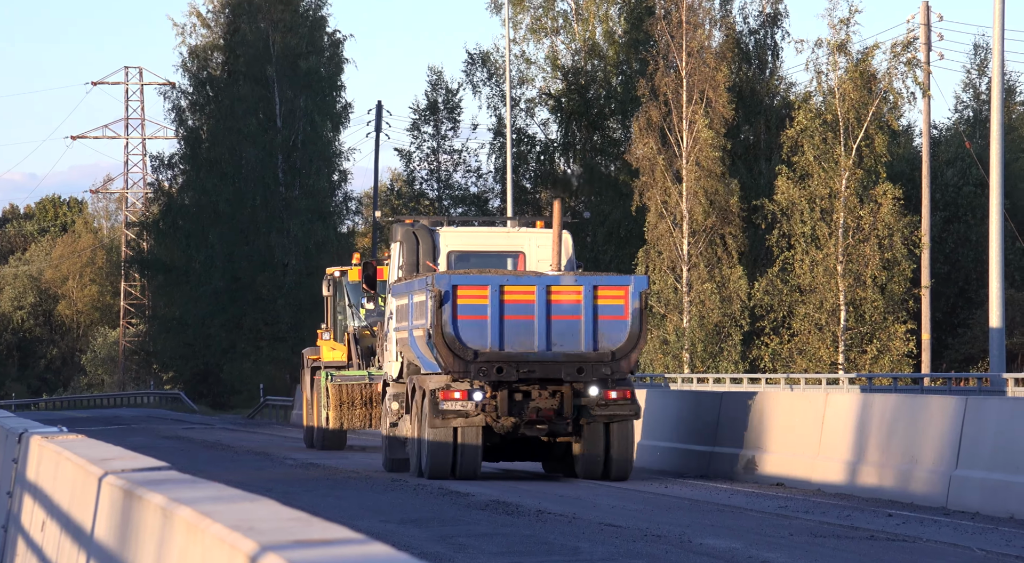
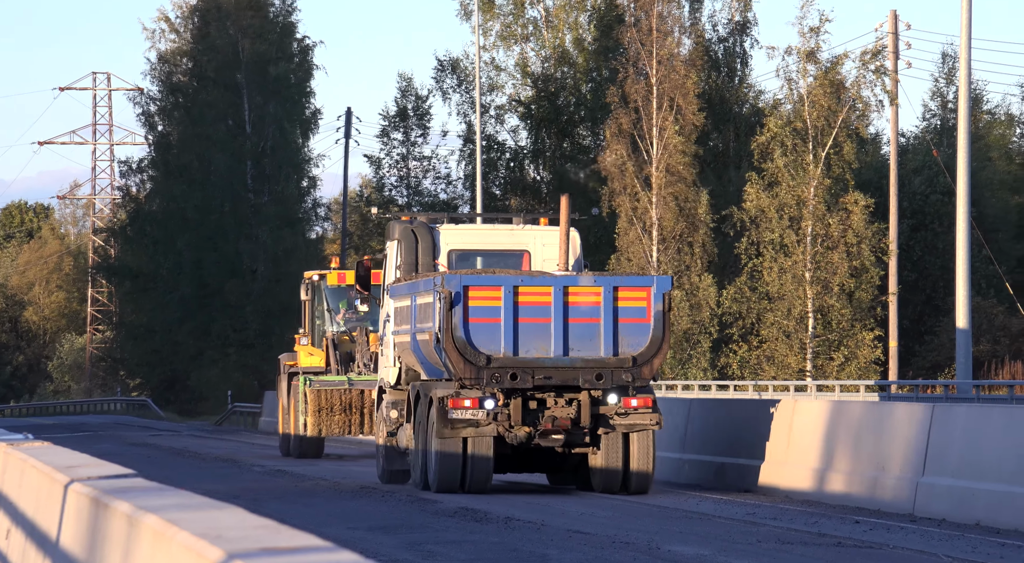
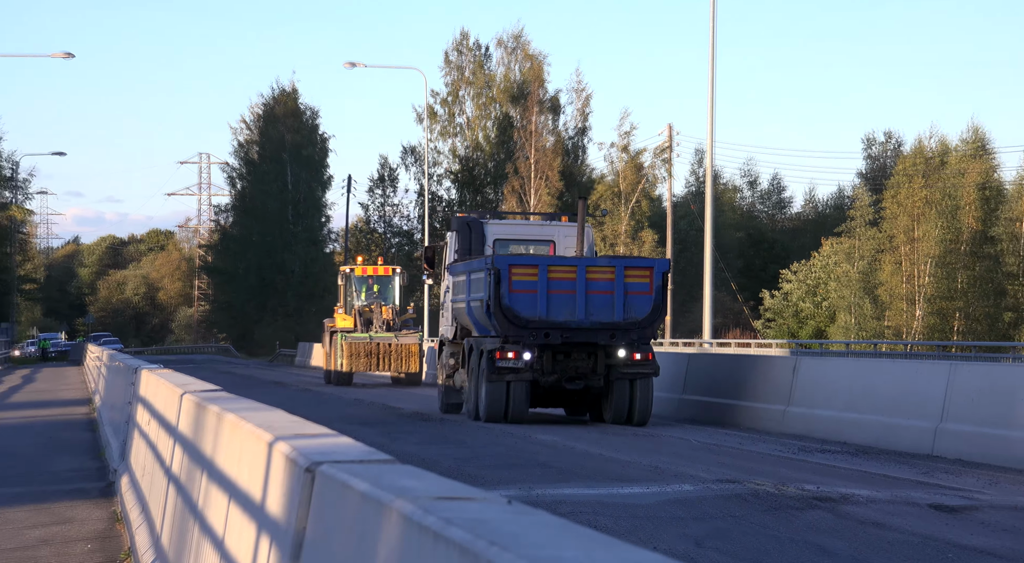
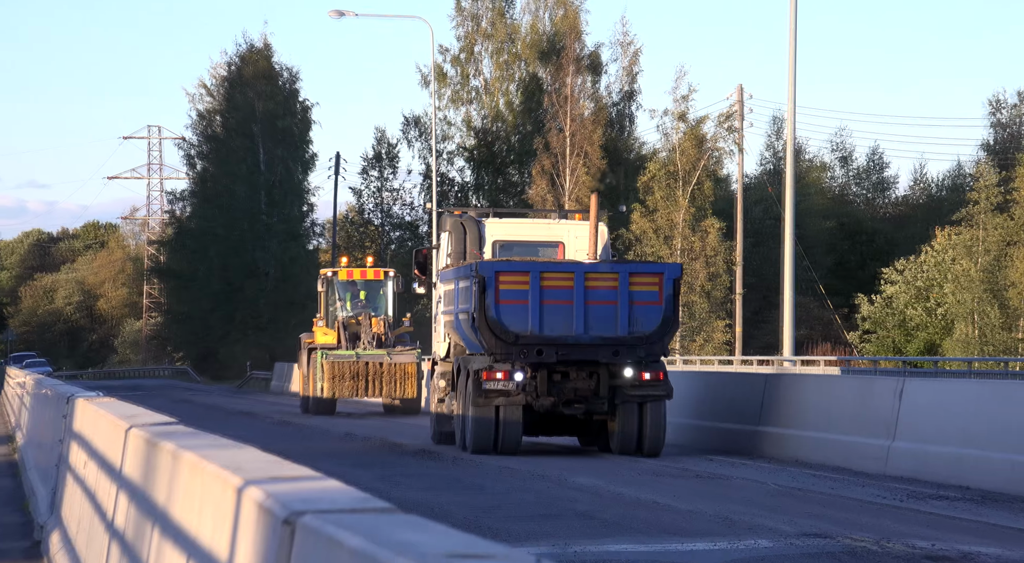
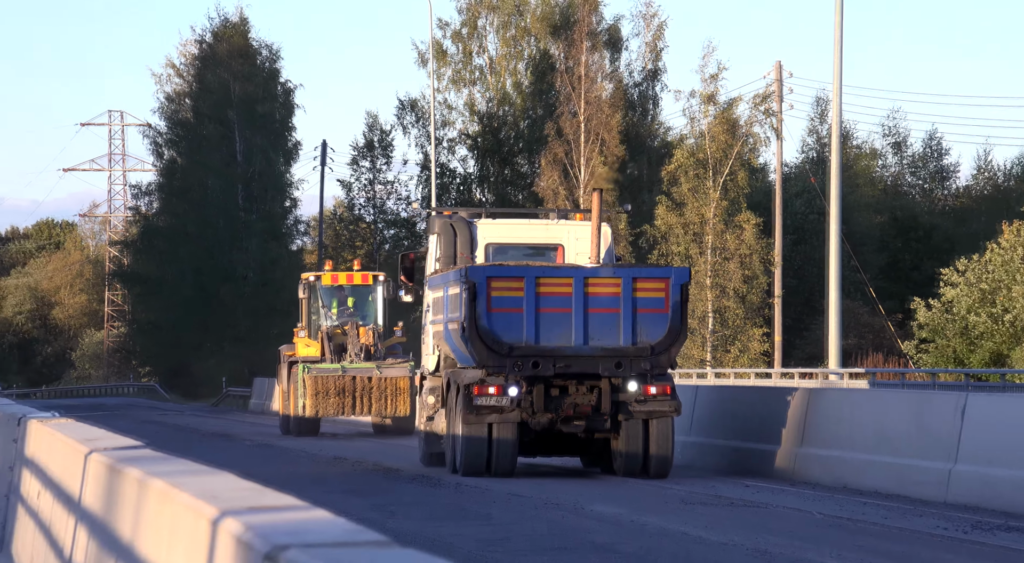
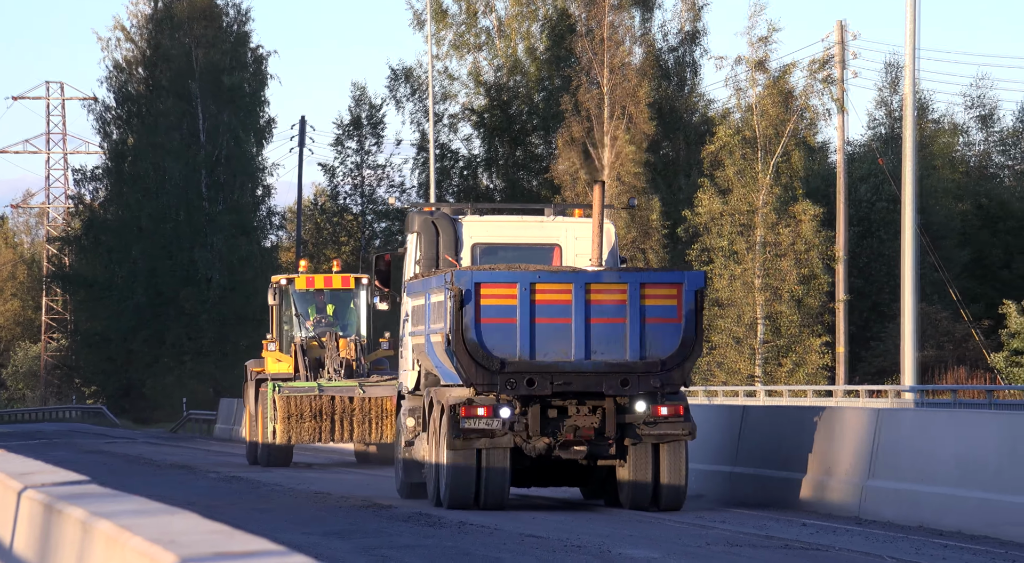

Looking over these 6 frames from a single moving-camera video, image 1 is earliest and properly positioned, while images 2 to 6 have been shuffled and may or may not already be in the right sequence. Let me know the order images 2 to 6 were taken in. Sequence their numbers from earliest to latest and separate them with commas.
2, 6, 5, 4, 3
